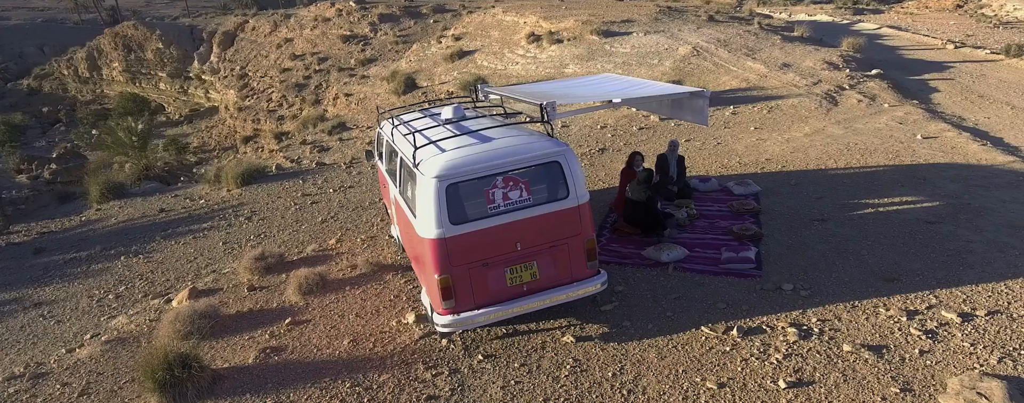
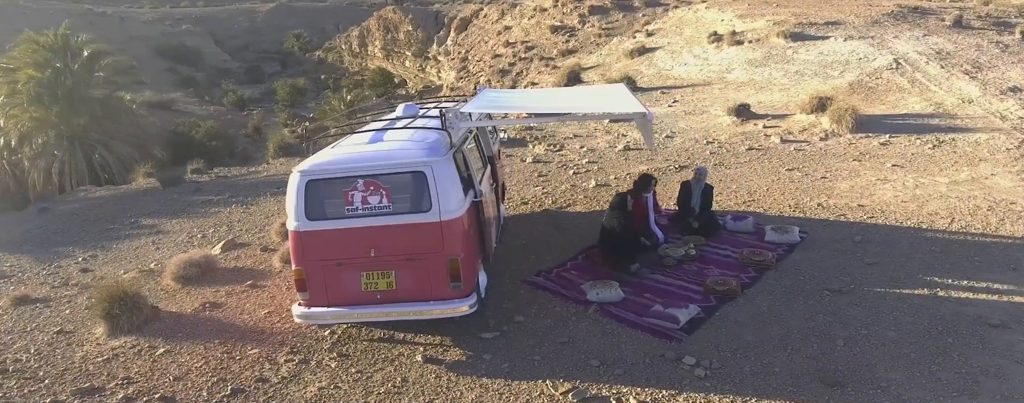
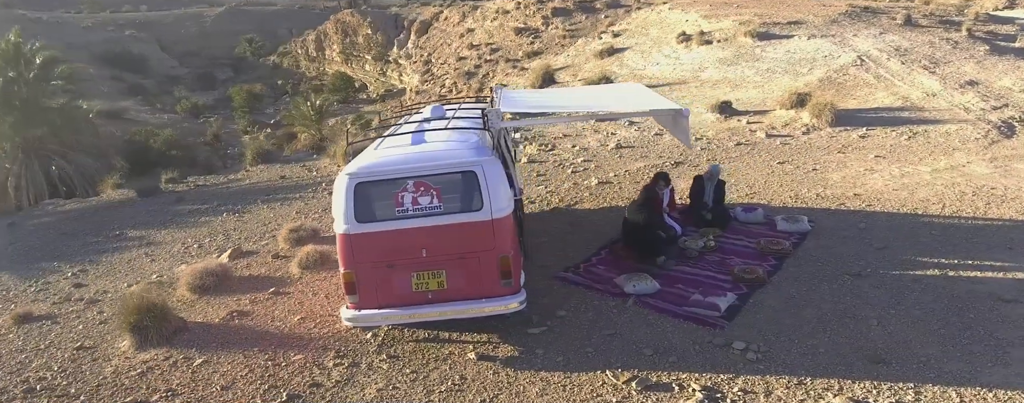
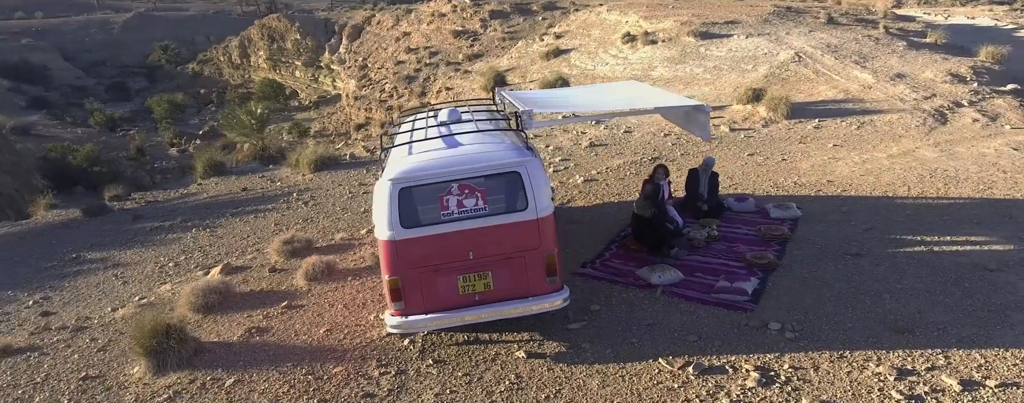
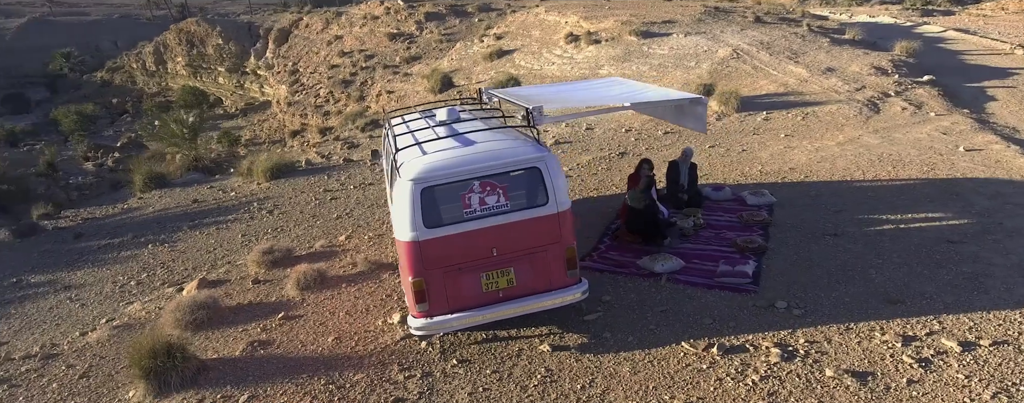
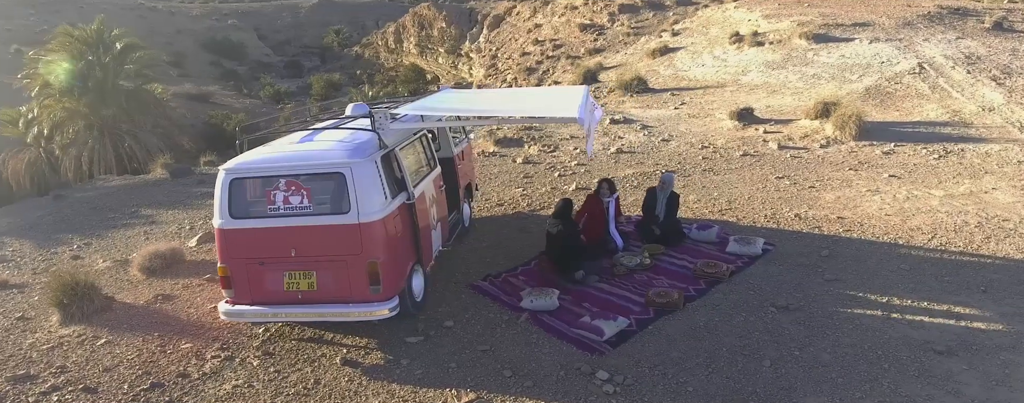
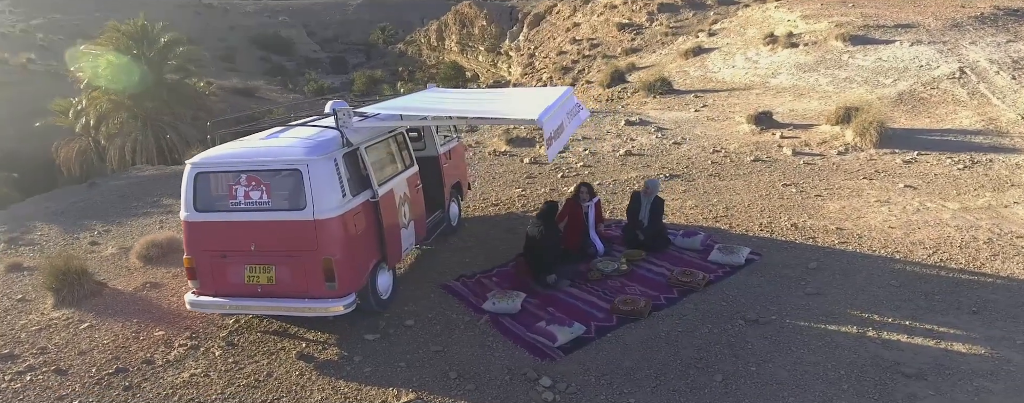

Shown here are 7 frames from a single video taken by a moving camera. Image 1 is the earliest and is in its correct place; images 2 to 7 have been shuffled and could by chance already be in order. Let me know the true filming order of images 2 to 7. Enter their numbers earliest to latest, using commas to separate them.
5, 4, 3, 2, 6, 7
